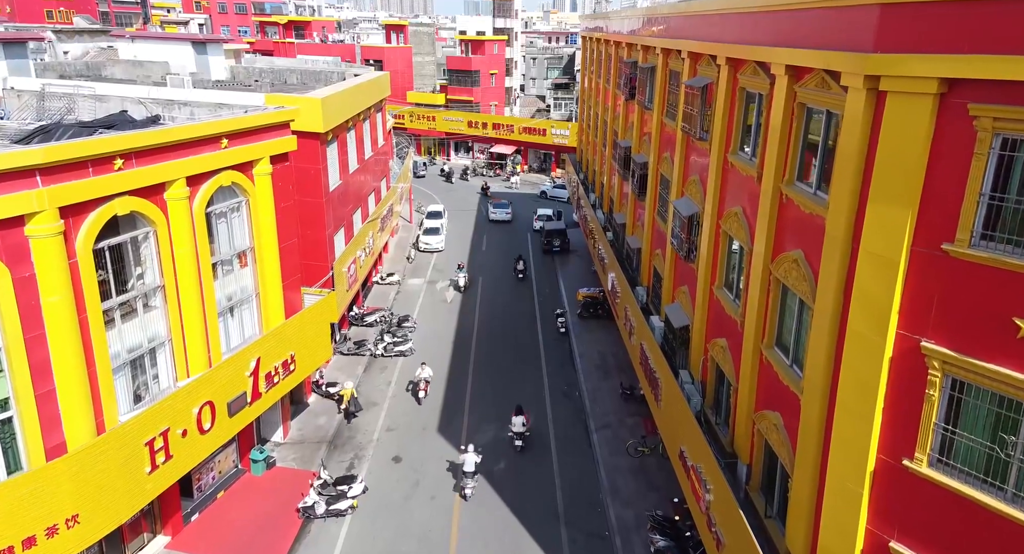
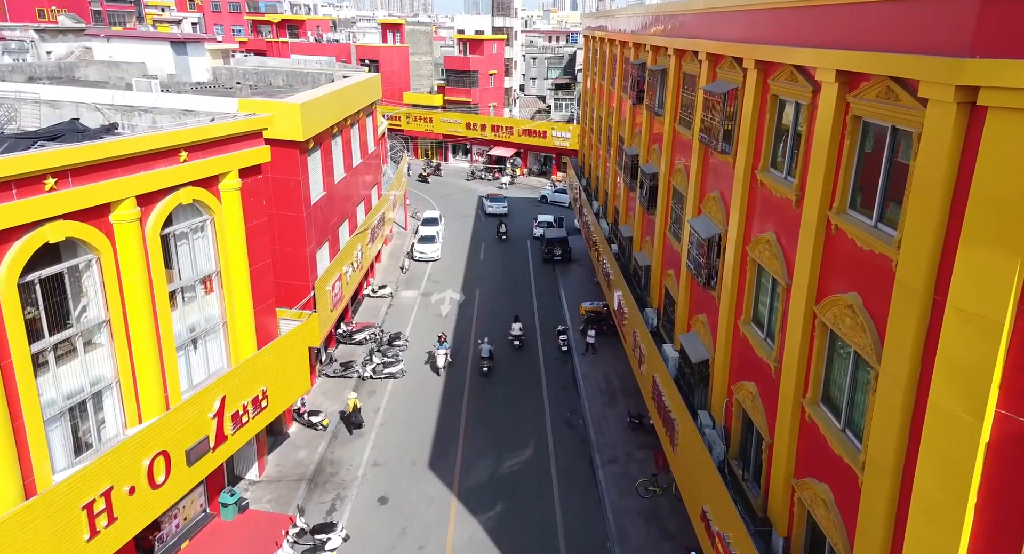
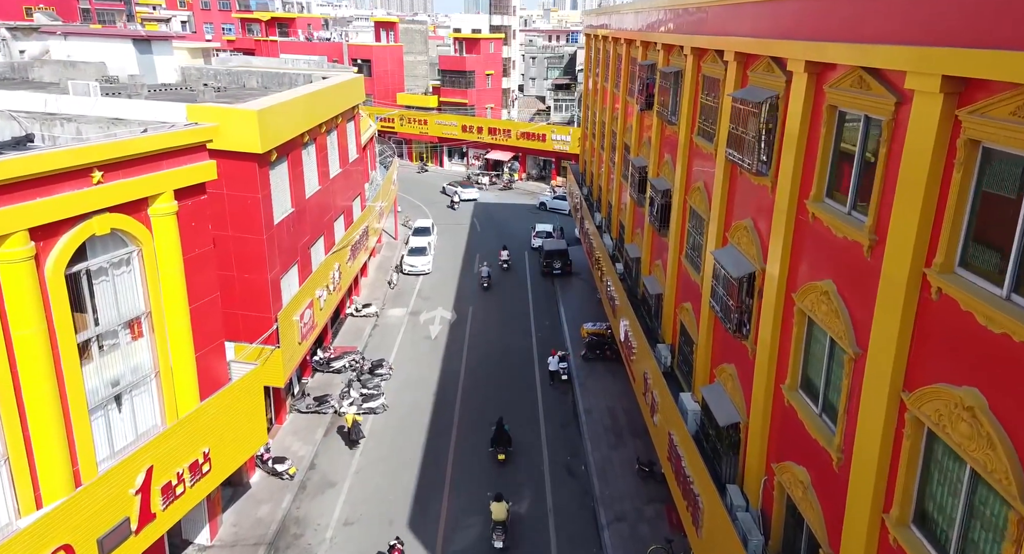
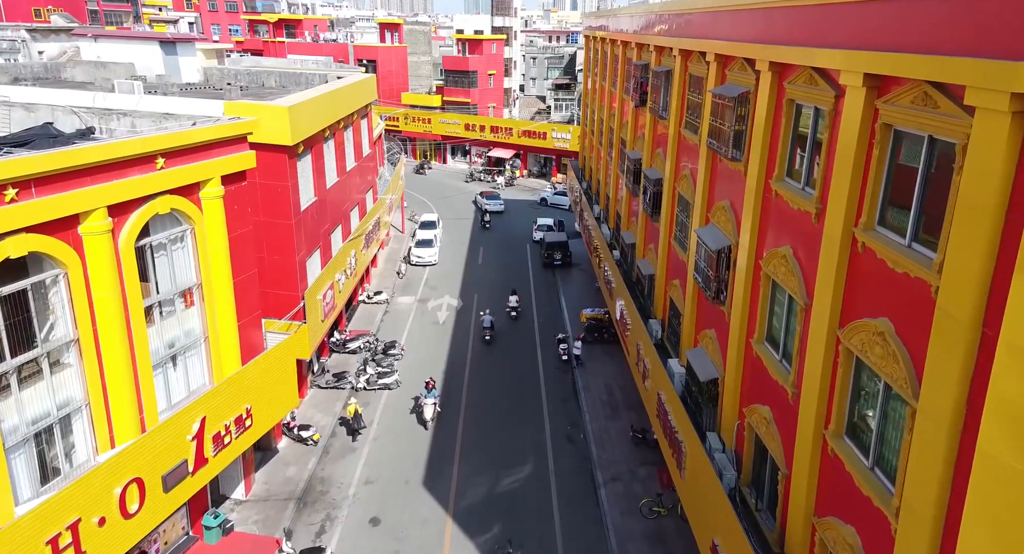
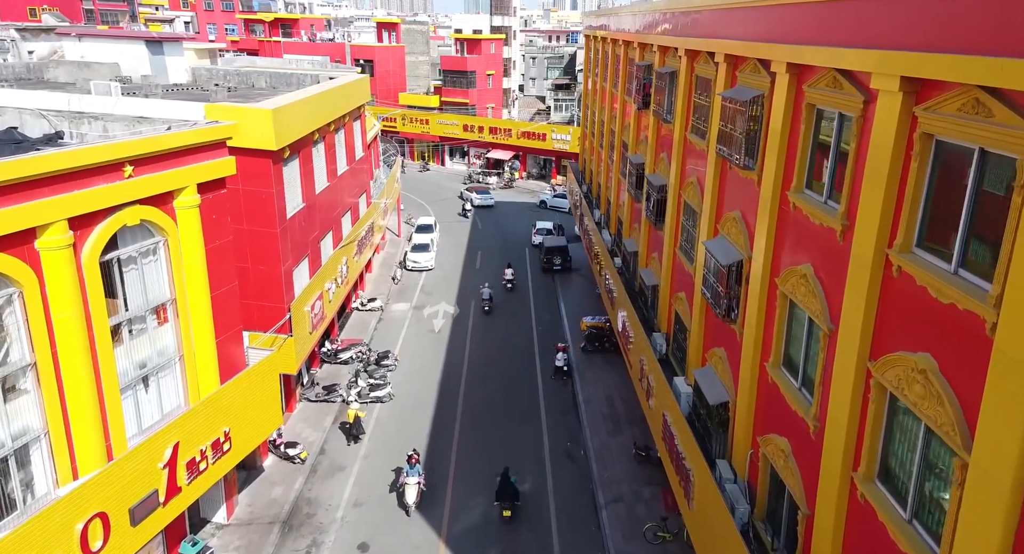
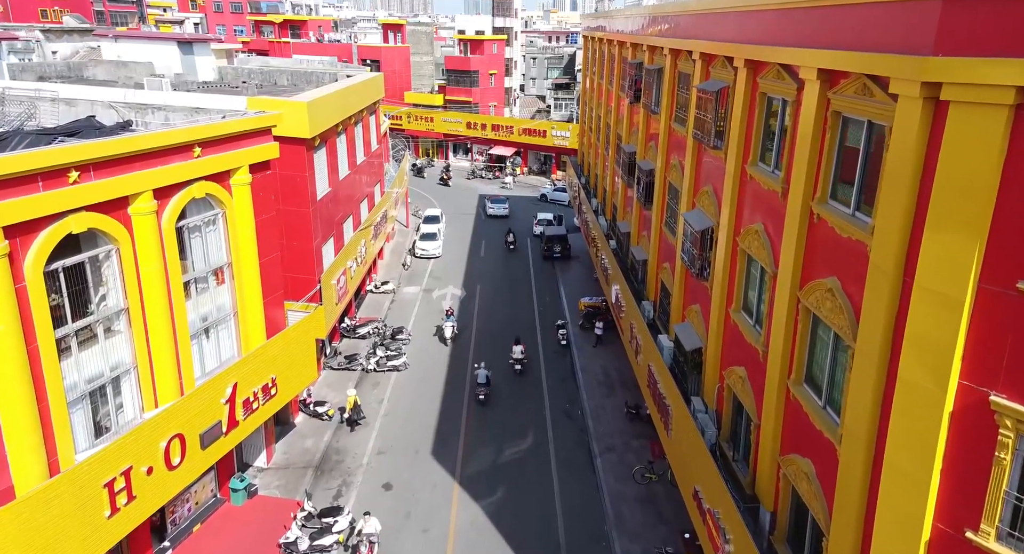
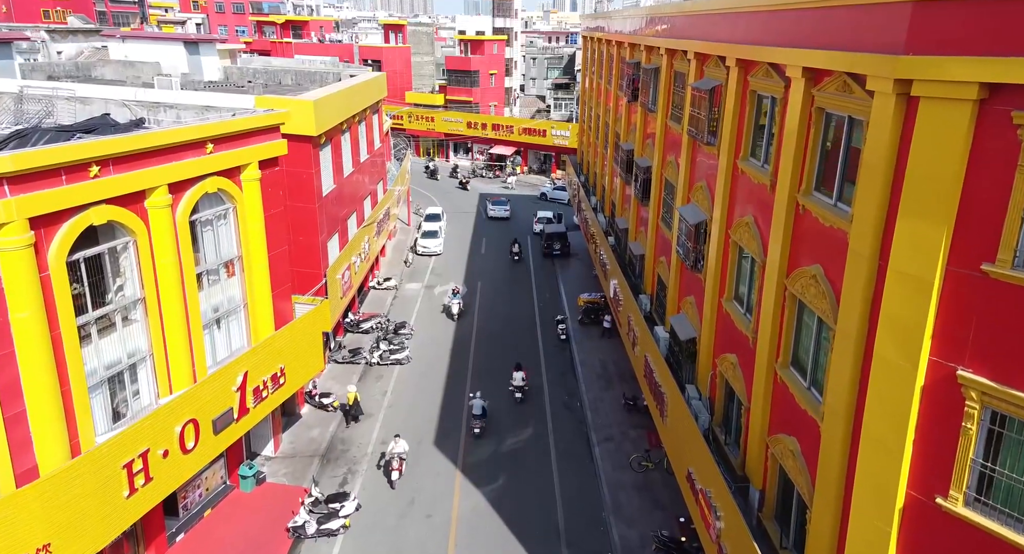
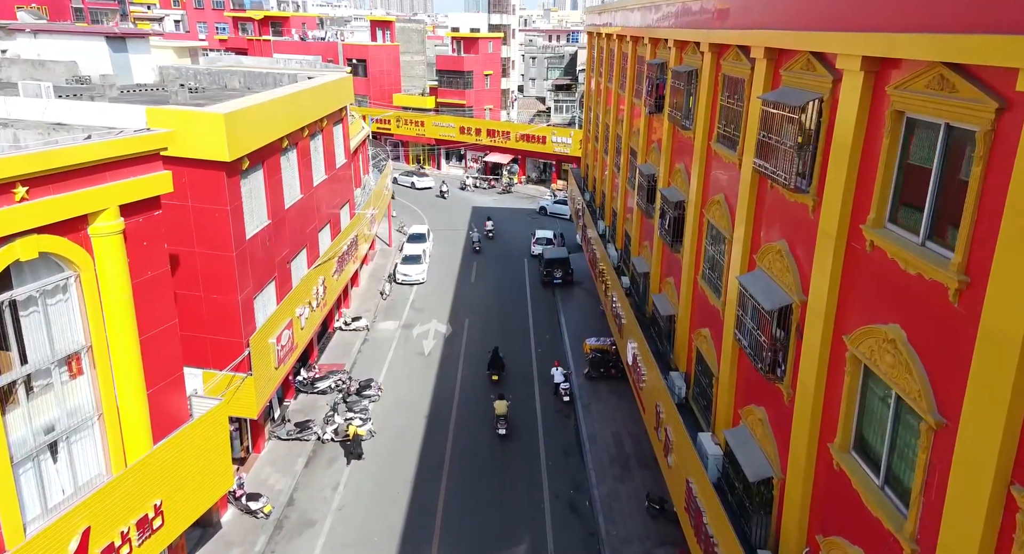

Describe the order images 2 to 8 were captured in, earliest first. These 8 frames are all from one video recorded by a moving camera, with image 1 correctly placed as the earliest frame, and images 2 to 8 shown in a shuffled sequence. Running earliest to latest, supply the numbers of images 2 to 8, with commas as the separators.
7, 6, 2, 4, 5, 3, 8
